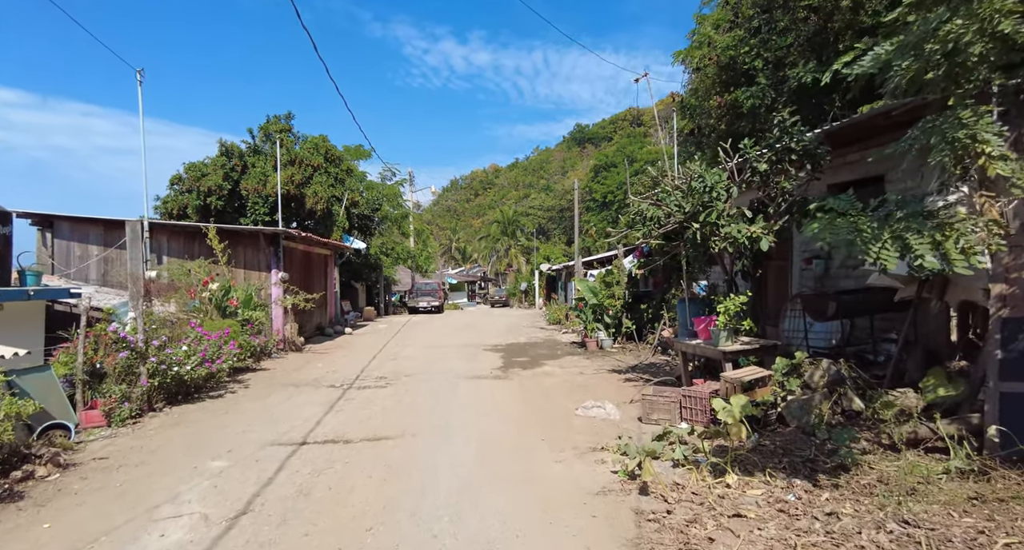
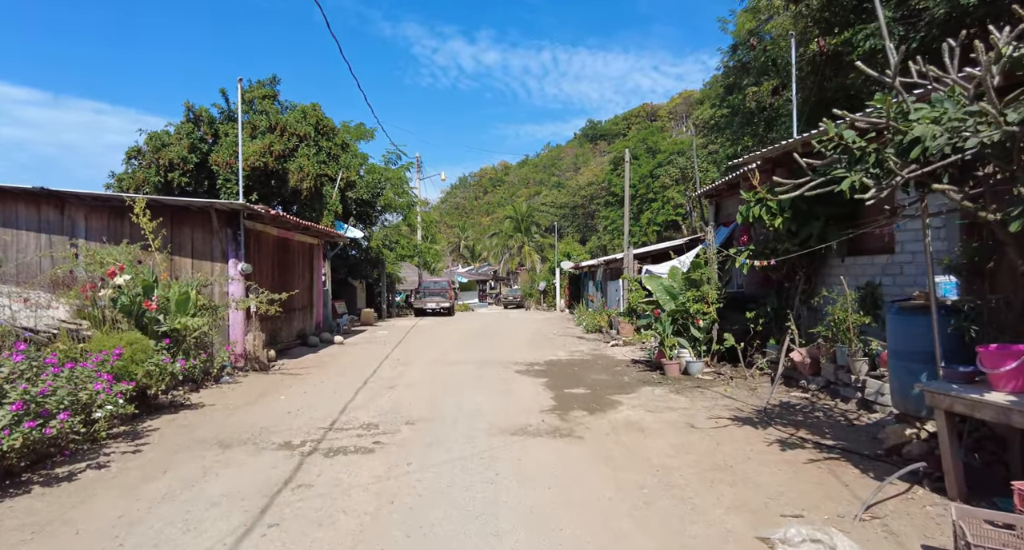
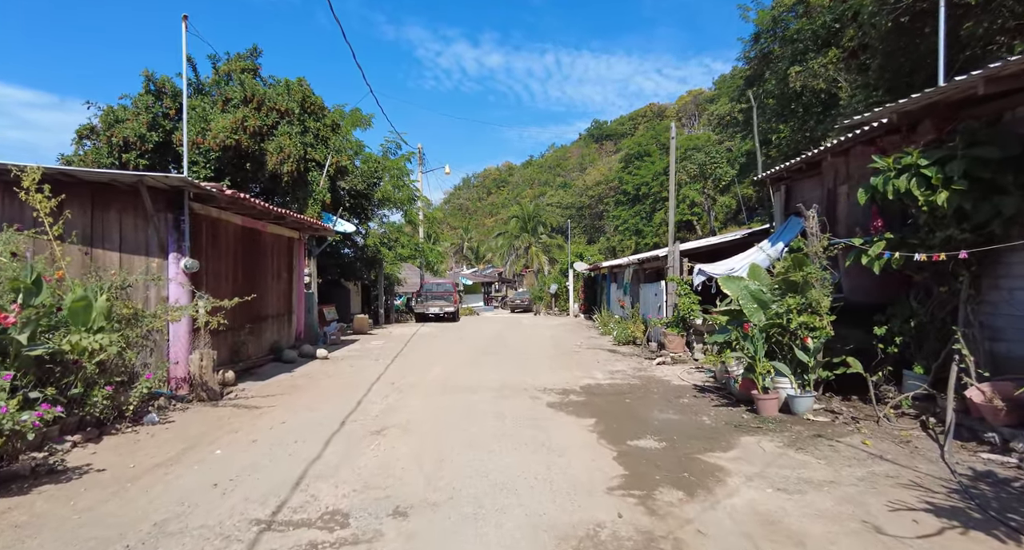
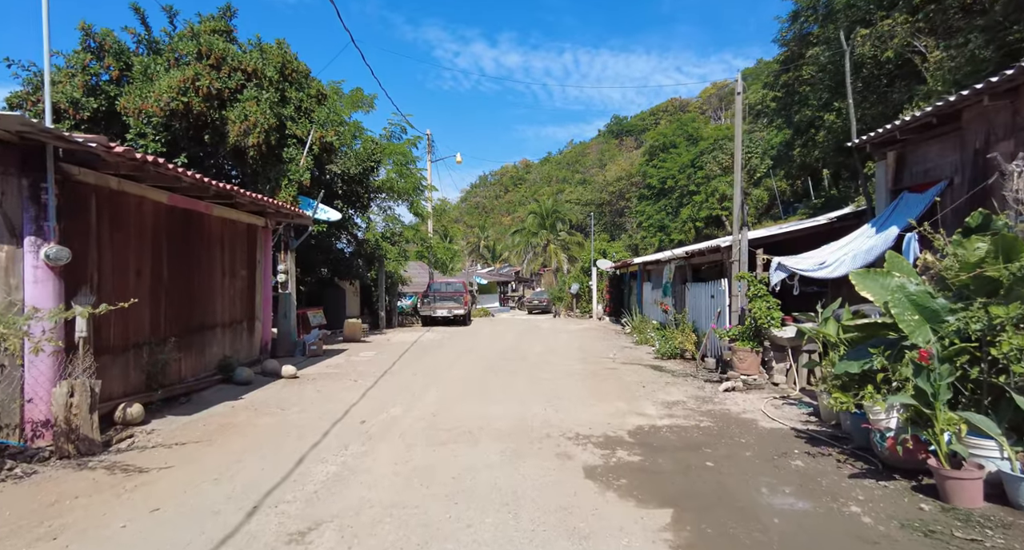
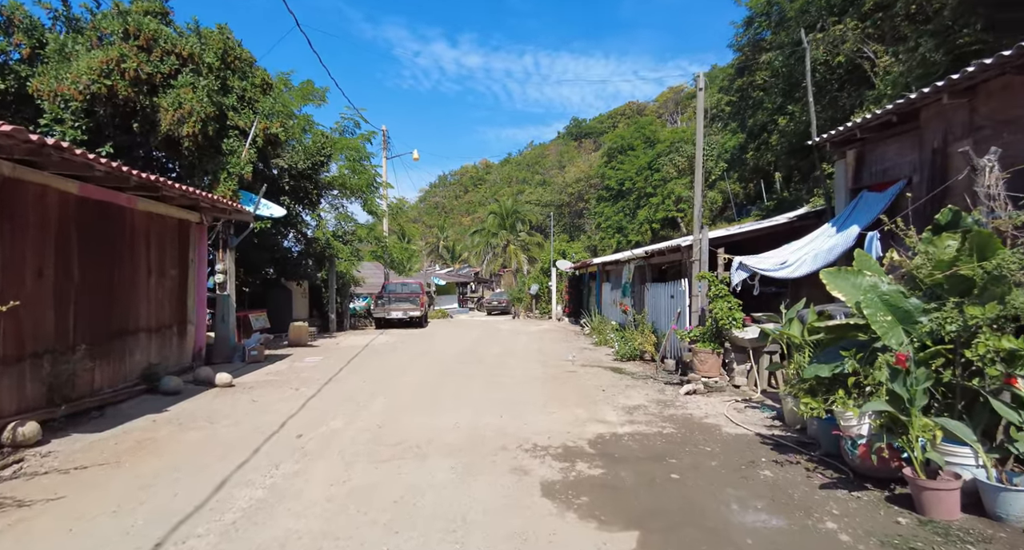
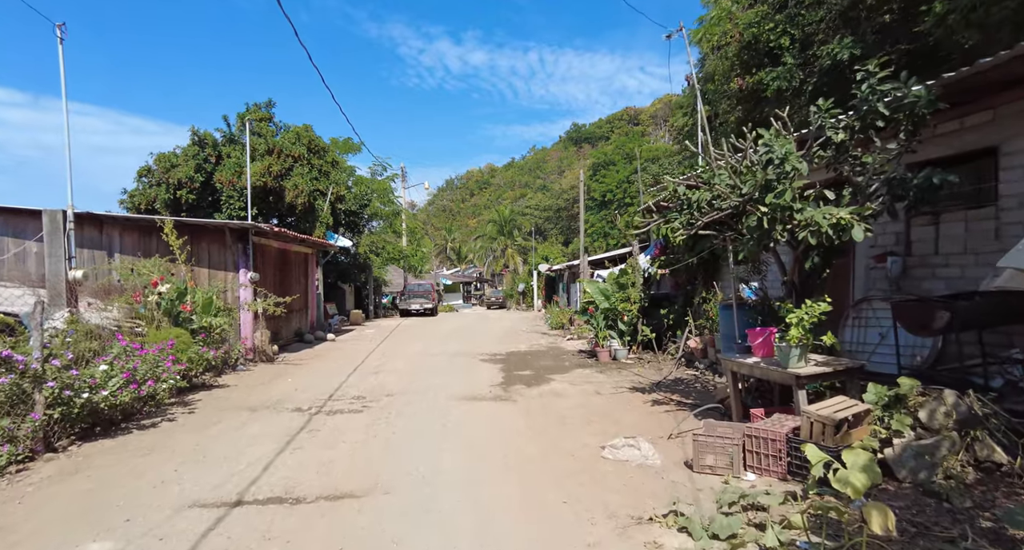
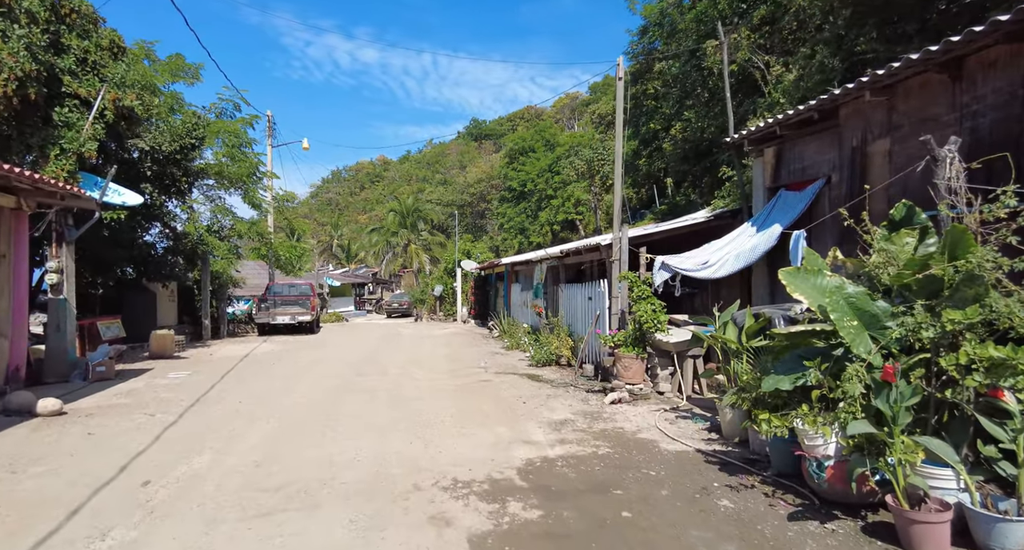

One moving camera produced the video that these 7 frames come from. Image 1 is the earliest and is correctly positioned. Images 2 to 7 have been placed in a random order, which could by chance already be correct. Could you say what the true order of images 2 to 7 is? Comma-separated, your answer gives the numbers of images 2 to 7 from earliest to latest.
6, 2, 3, 4, 5, 7
